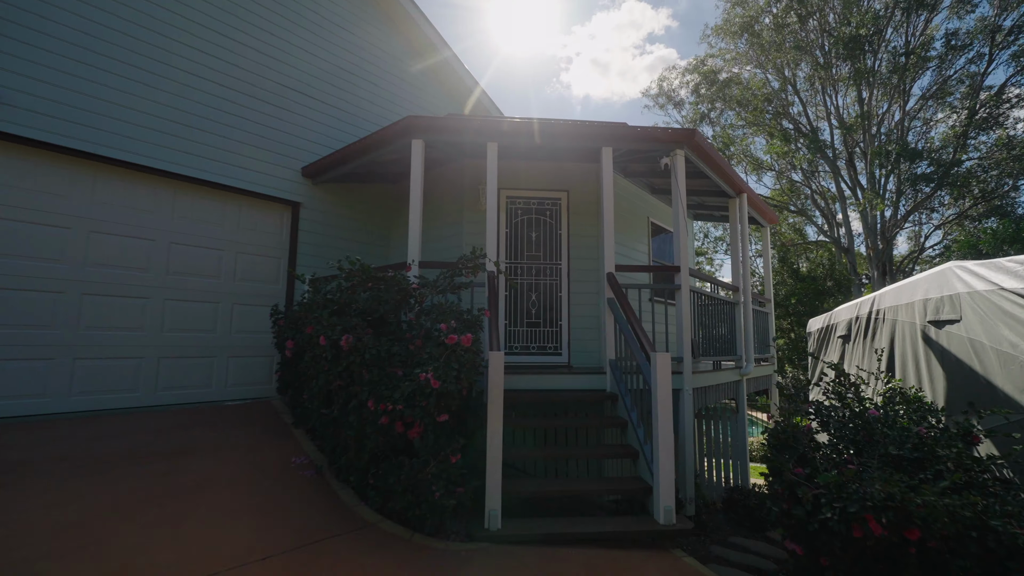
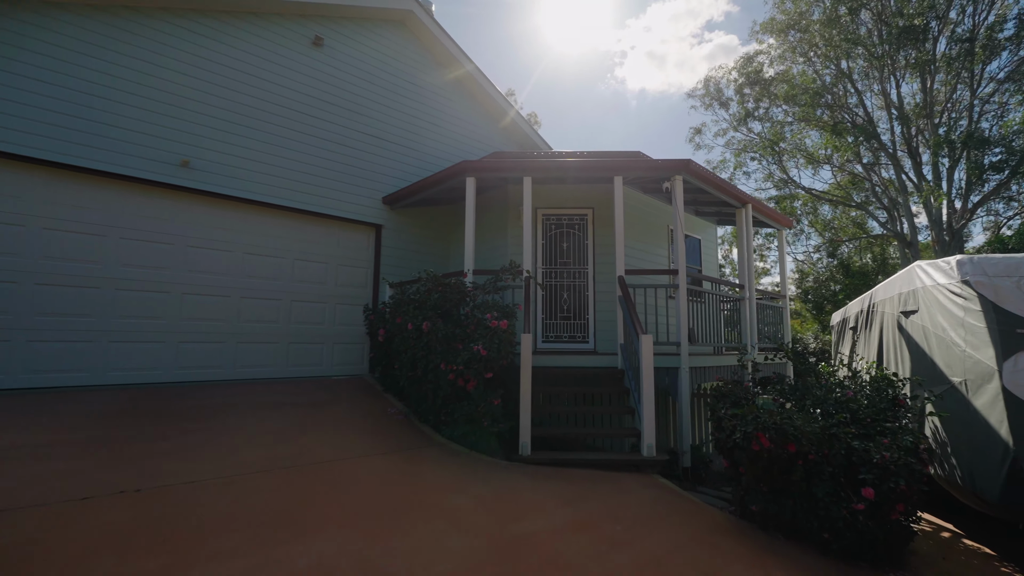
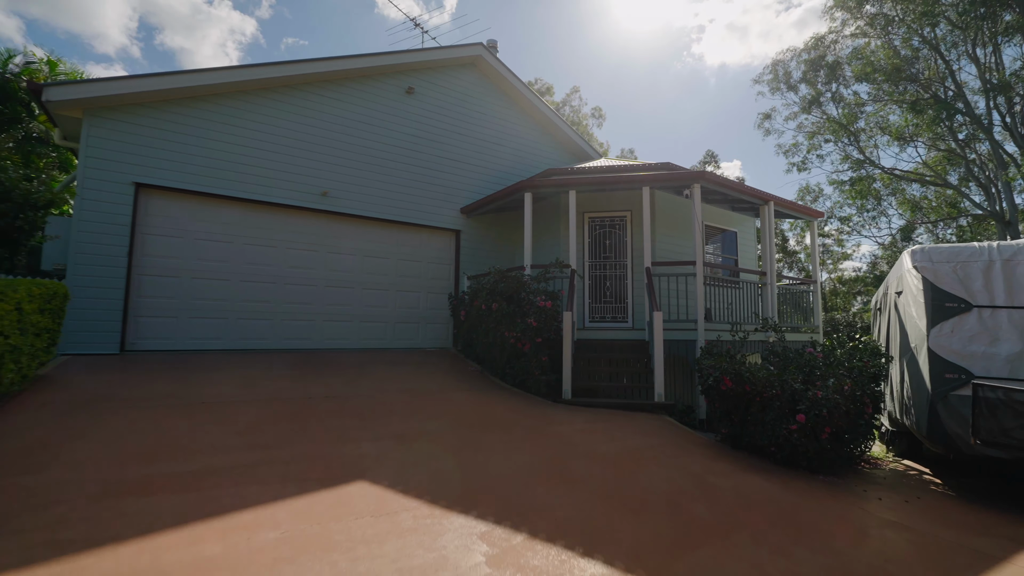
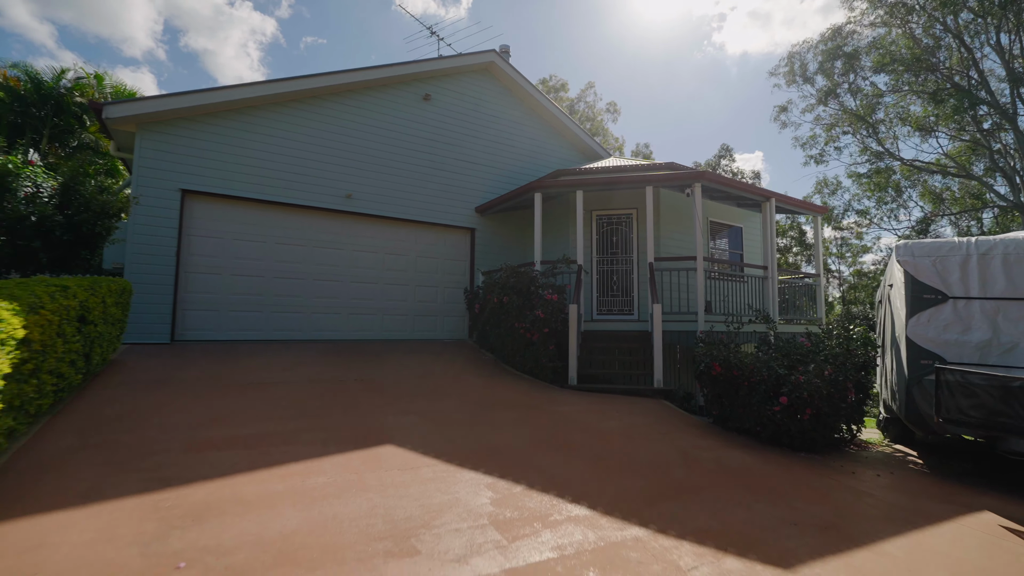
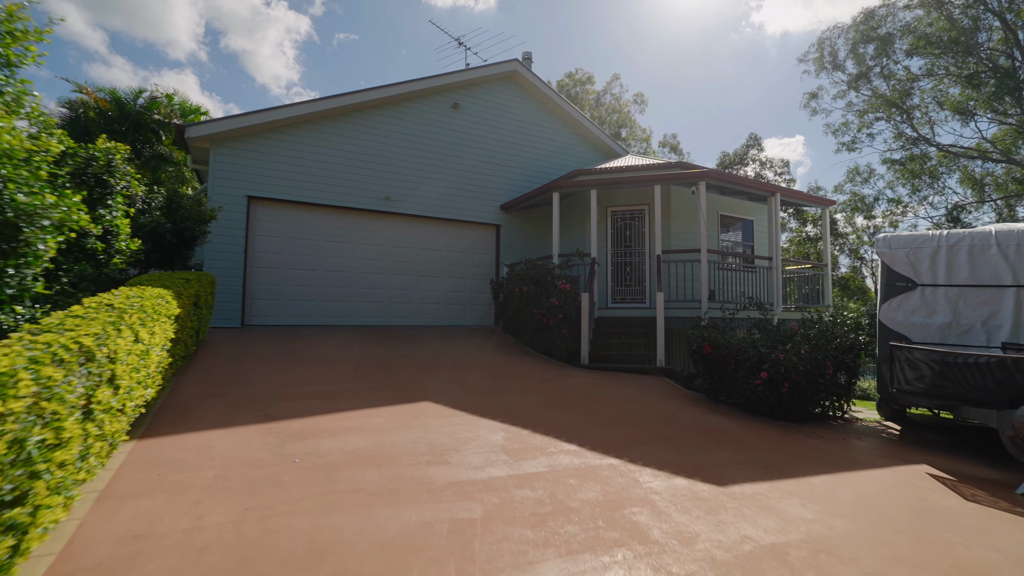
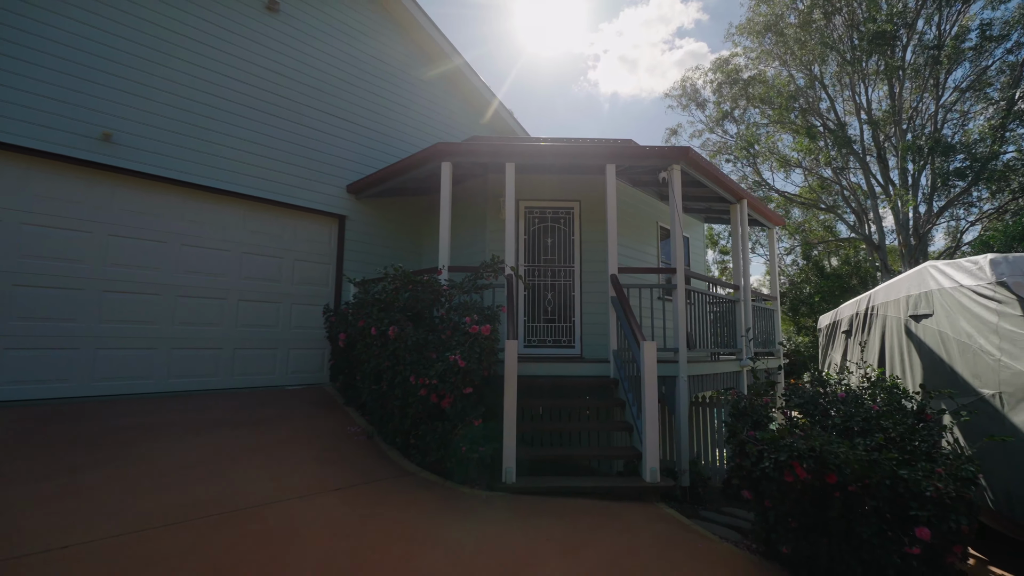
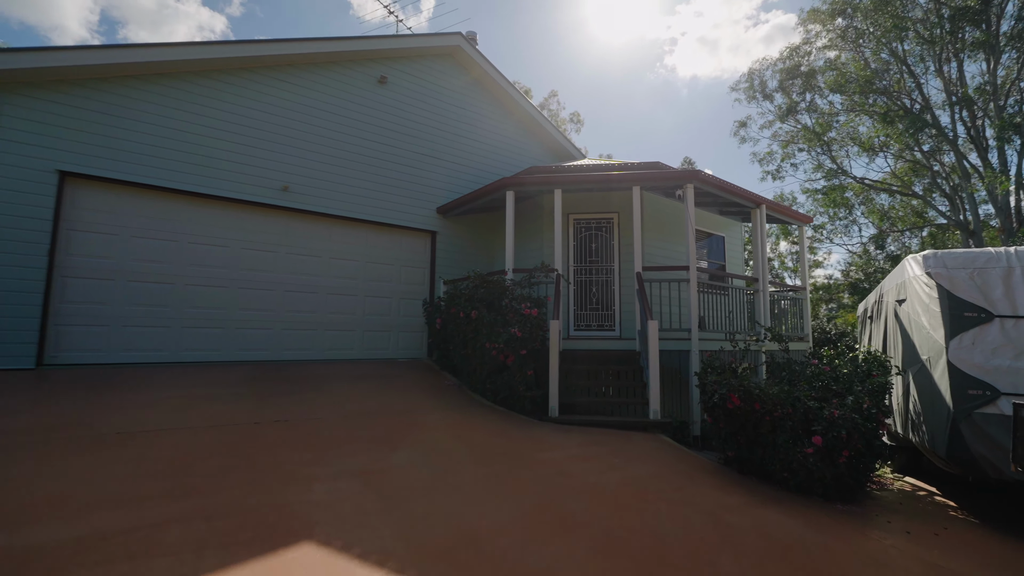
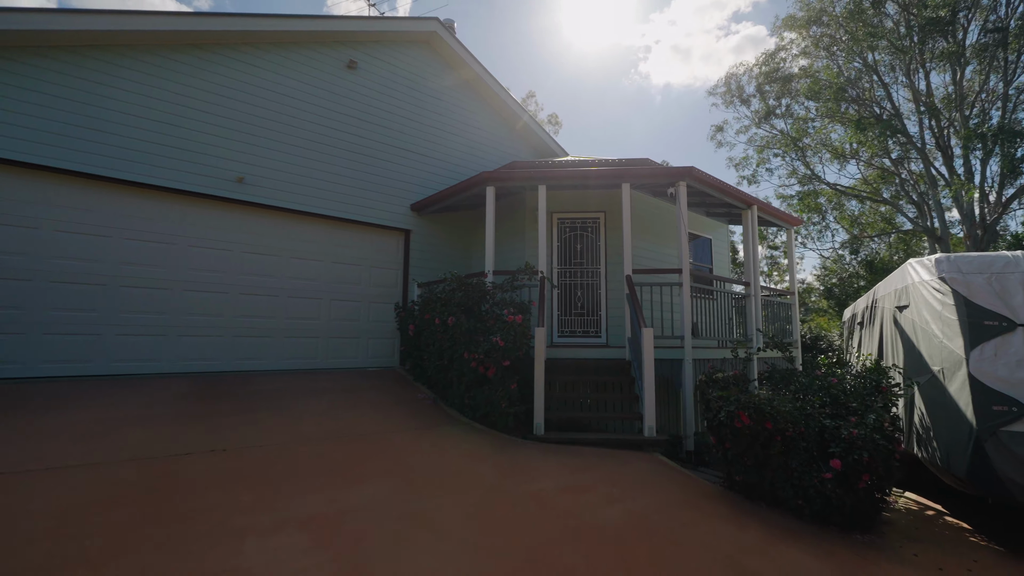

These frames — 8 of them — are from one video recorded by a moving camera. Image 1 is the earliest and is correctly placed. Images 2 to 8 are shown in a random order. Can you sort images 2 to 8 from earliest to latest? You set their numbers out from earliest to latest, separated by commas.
6, 2, 8, 7, 3, 4, 5
